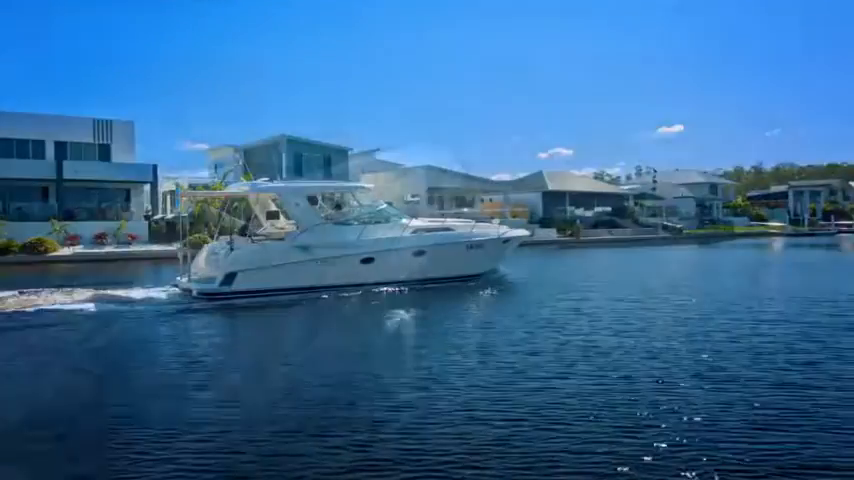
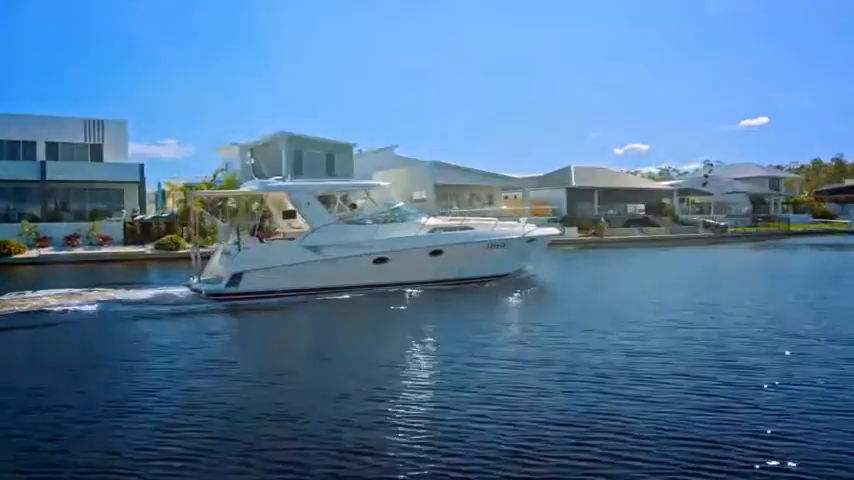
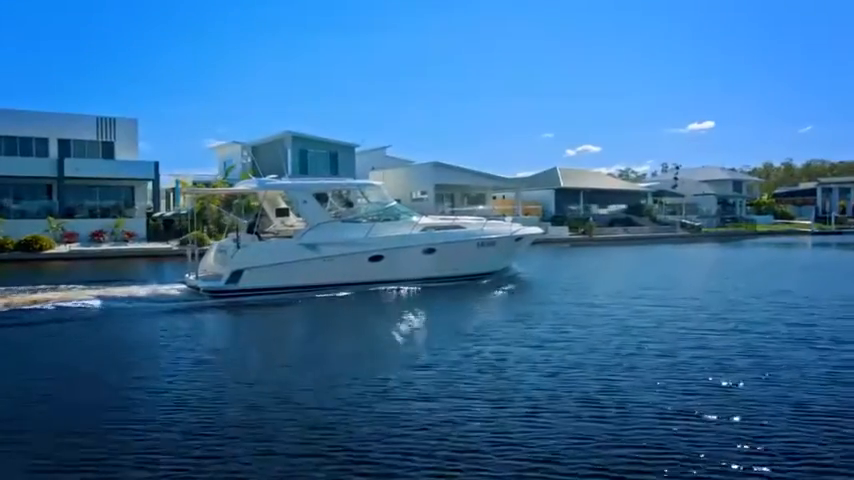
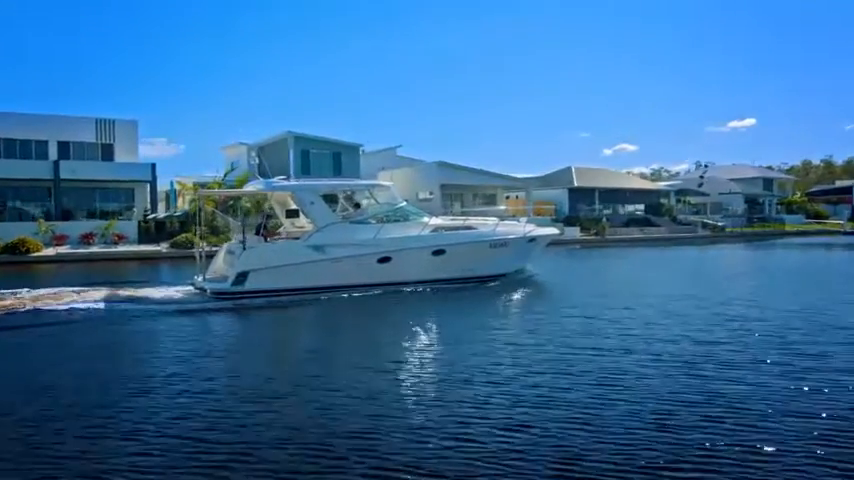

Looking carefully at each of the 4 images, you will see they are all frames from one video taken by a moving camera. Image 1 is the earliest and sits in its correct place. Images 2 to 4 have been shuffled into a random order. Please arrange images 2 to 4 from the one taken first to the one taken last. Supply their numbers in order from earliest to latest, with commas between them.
3, 4, 2
